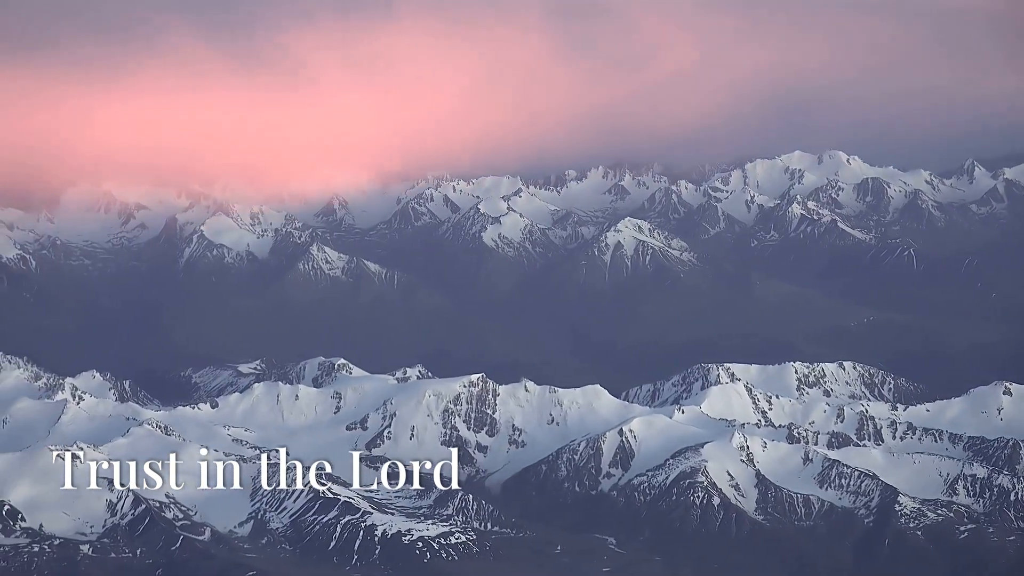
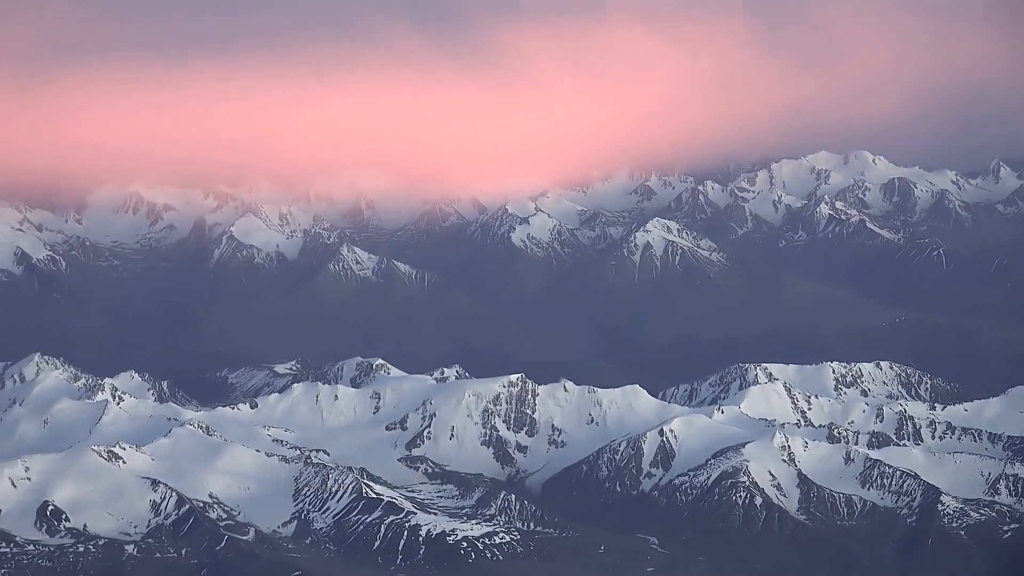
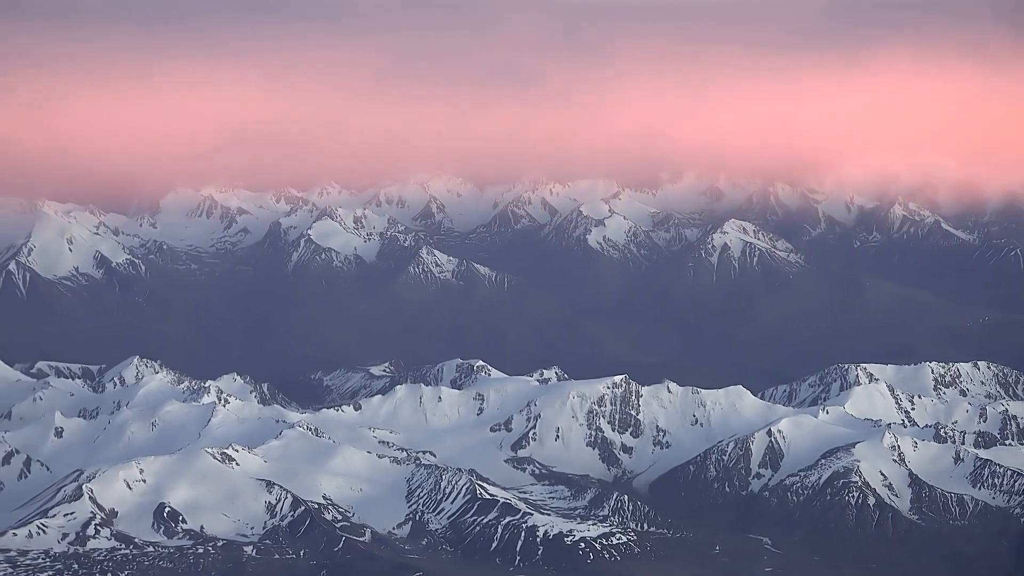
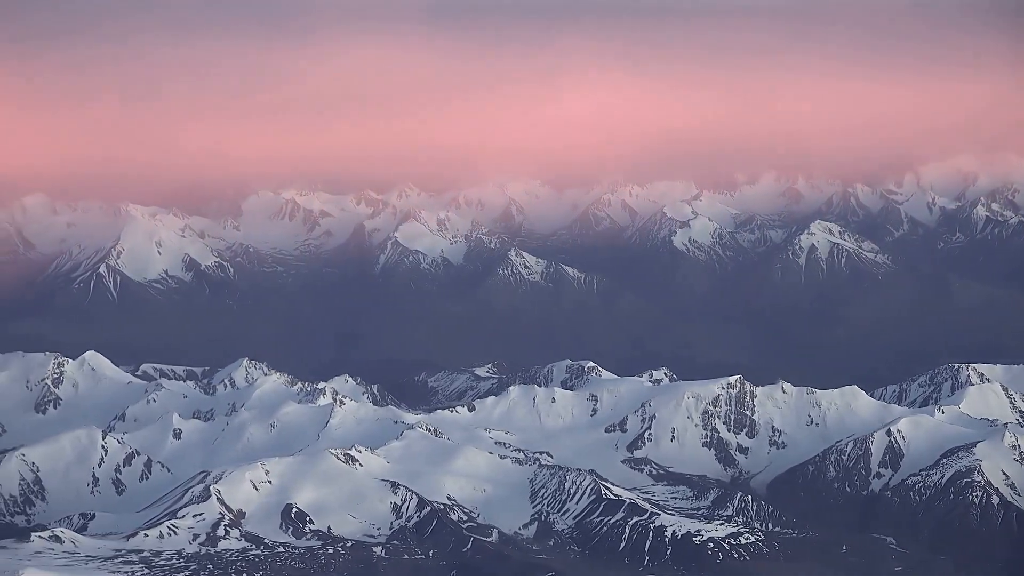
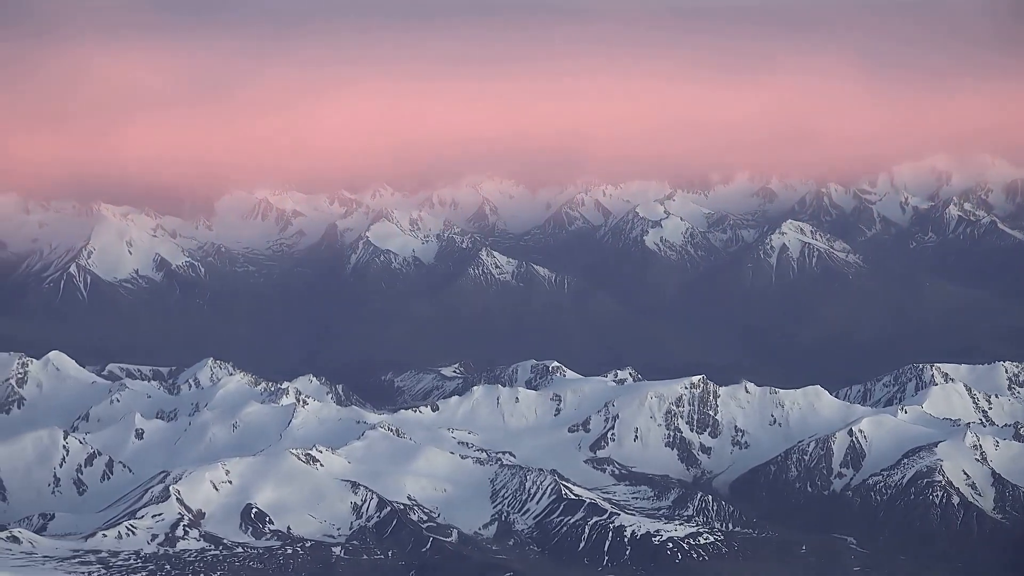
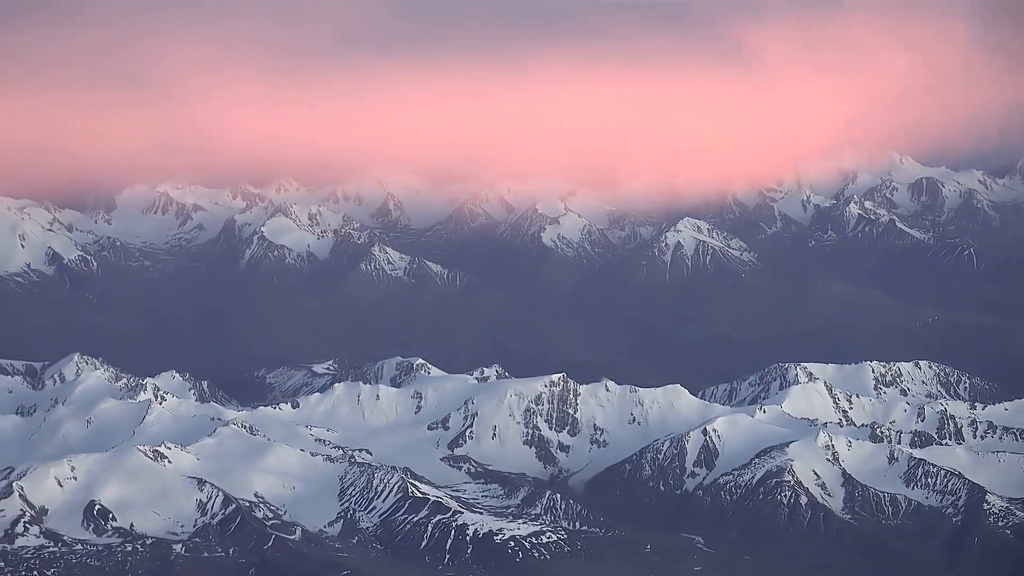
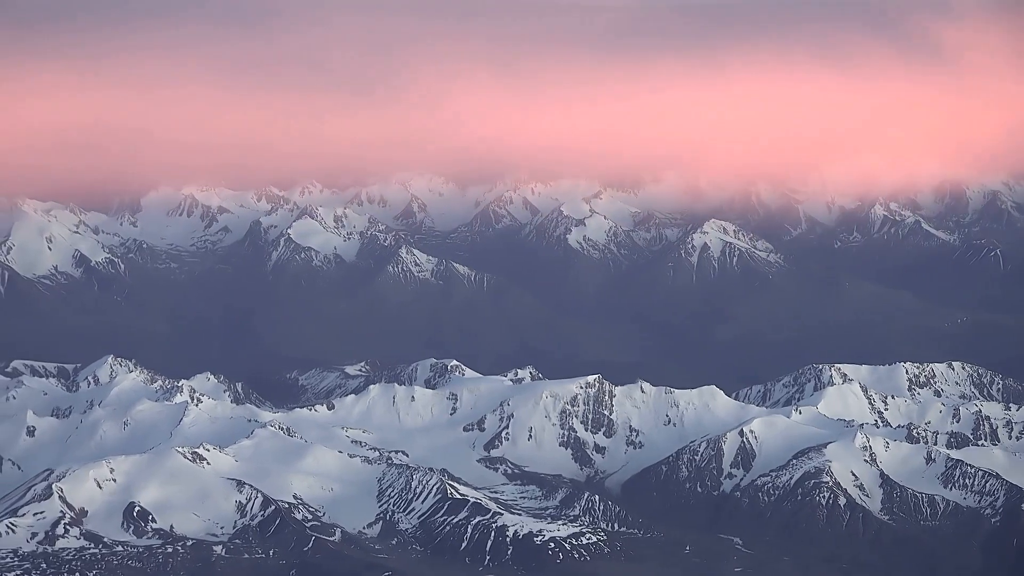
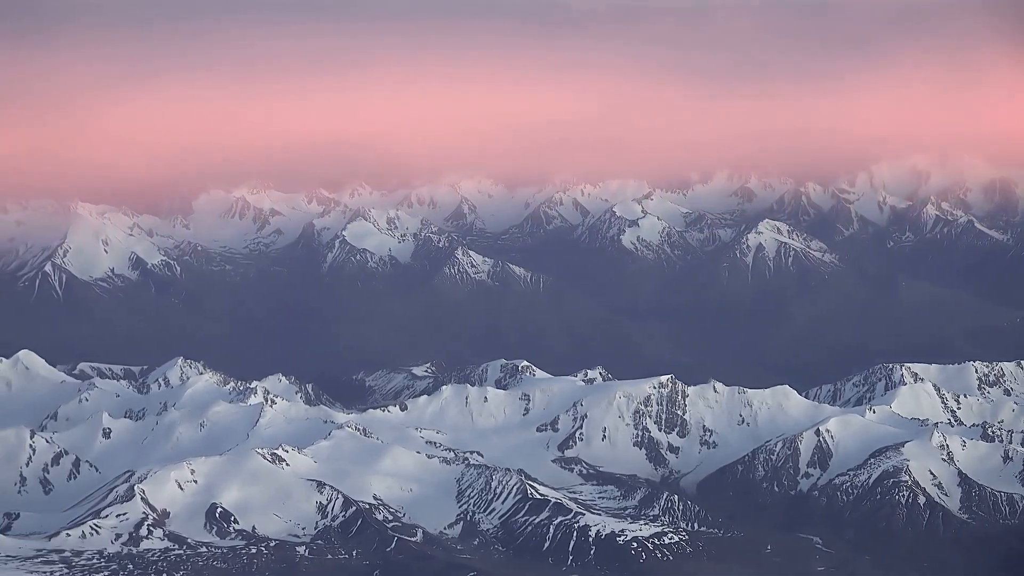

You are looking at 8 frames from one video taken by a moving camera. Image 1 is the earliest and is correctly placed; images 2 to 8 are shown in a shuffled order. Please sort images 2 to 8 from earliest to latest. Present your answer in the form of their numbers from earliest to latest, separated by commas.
2, 6, 7, 3, 8, 5, 4
